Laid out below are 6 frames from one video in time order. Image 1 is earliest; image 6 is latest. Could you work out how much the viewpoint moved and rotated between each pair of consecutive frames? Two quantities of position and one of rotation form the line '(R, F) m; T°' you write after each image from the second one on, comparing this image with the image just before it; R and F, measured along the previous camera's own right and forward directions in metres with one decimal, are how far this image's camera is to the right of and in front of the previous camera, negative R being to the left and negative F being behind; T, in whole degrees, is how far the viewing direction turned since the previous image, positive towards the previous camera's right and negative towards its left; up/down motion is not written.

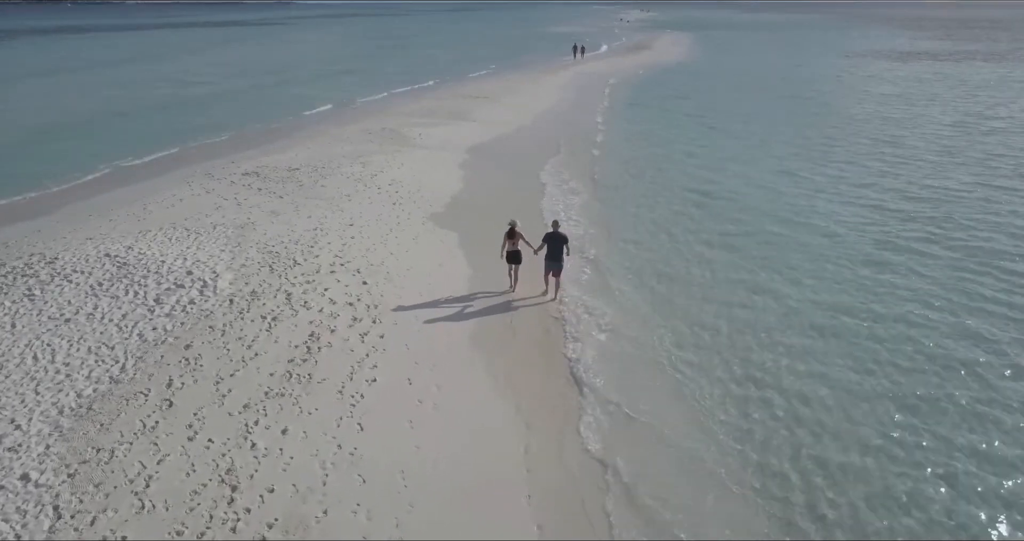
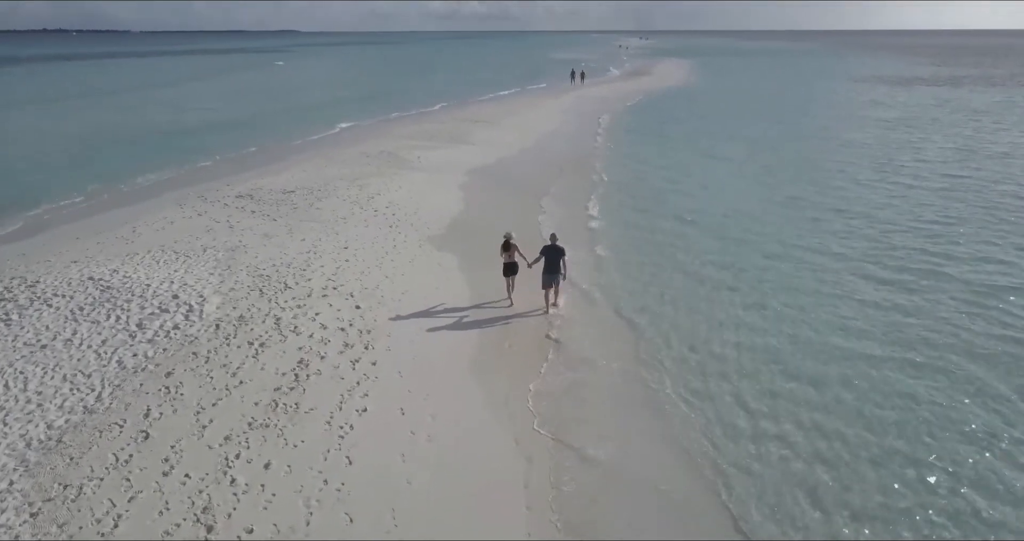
(0.0, +0.4) m; 0°
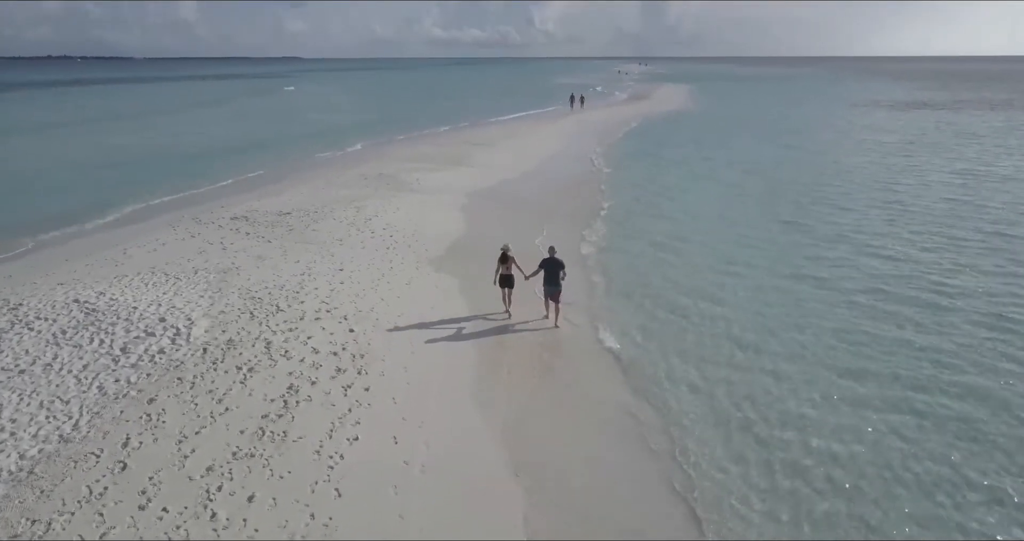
(0.0, +0.3) m; 0°
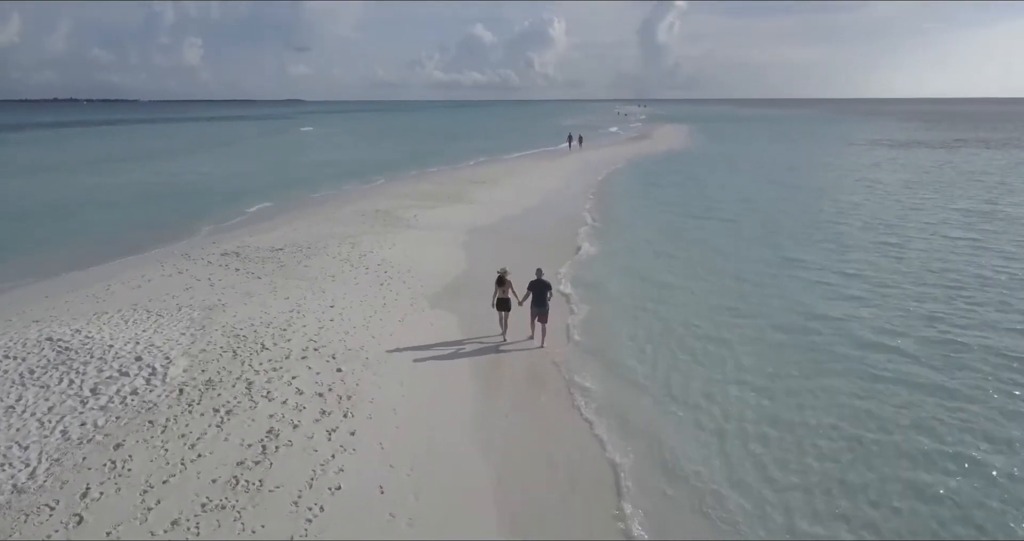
(0.0, +0.5) m; 0°
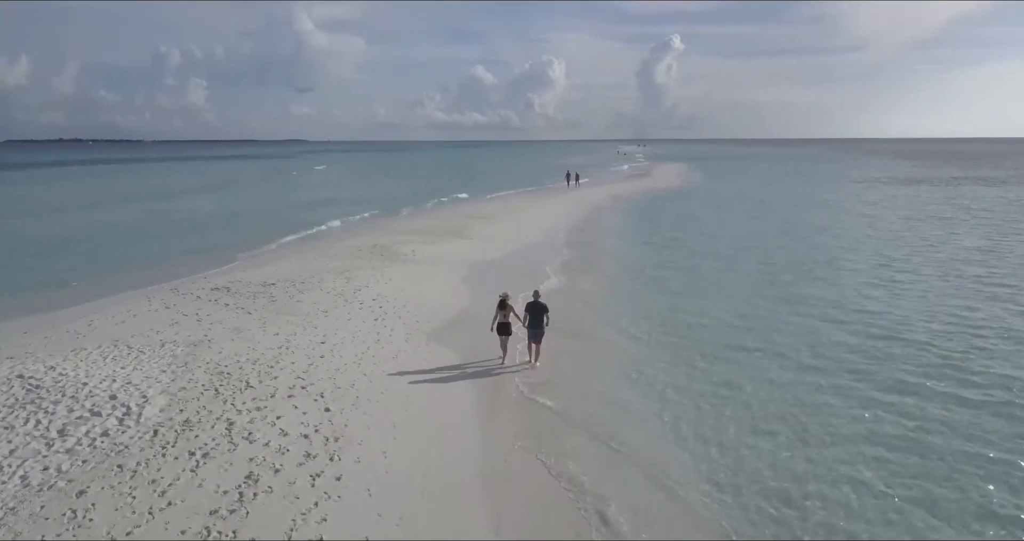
(0.0, +0.5) m; 0°
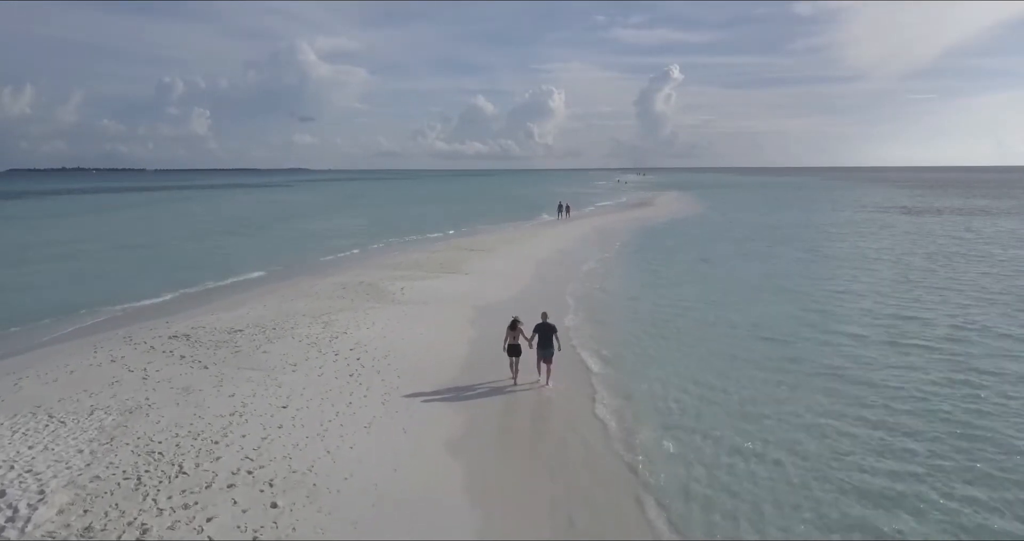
(+0.1, +1.8) m; 0°
